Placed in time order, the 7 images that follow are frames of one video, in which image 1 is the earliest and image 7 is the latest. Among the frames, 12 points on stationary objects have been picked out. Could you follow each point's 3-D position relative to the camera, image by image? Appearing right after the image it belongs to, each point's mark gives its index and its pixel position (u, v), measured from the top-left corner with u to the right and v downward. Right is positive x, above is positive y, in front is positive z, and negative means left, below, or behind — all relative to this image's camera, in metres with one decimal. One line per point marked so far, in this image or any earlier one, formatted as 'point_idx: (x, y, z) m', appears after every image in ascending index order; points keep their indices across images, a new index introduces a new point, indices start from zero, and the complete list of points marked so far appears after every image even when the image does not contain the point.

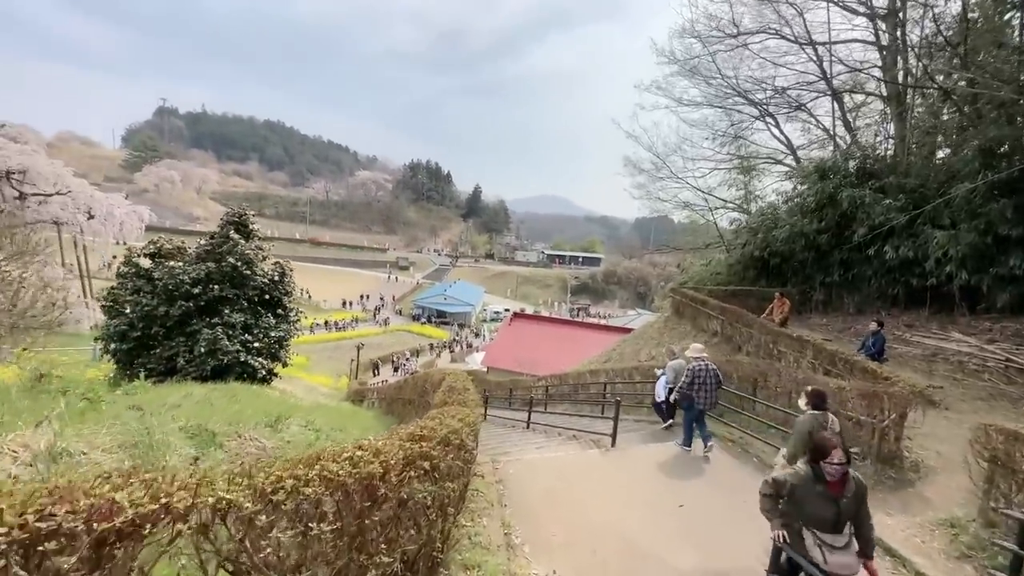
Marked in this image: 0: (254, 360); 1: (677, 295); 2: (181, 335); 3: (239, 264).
0: (-6.8, -1.9, +11.2) m
1: (+6.9, -0.3, +17.9) m
2: (-8.5, -1.2, +10.9) m
3: (-7.3, +0.6, +11.4) m
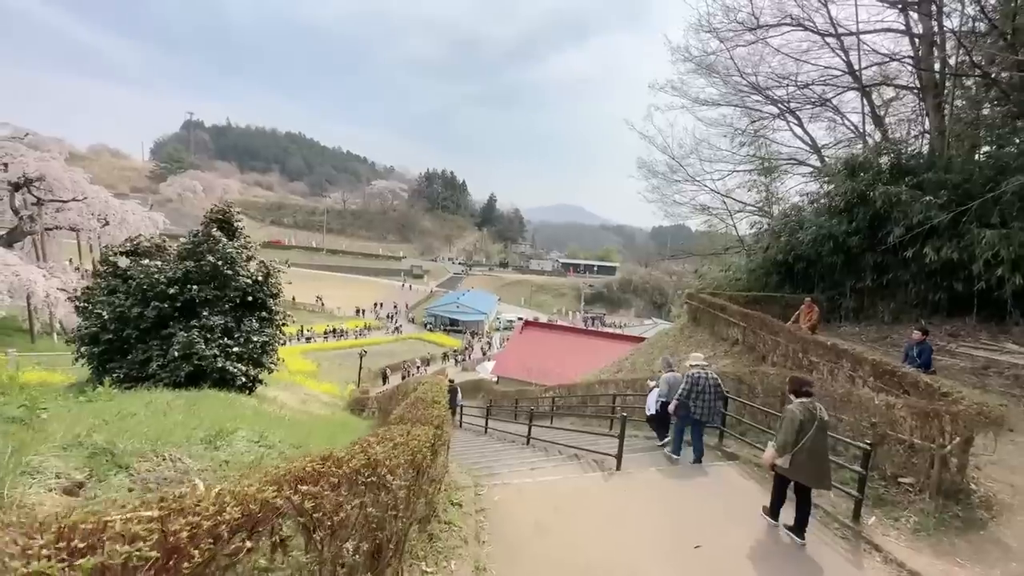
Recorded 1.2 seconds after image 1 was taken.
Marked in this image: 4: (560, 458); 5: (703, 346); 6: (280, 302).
0: (-6.9, -1.9, +10.5) m
1: (+7.1, -0.5, +16.7) m
2: (-8.5, -1.2, +10.2) m
3: (-7.4, +0.6, +10.7) m
4: (+1.0, -3.4, +8.6) m
5: (+6.5, -2.0, +14.6) m
6: (-6.5, -0.4, +11.9) m
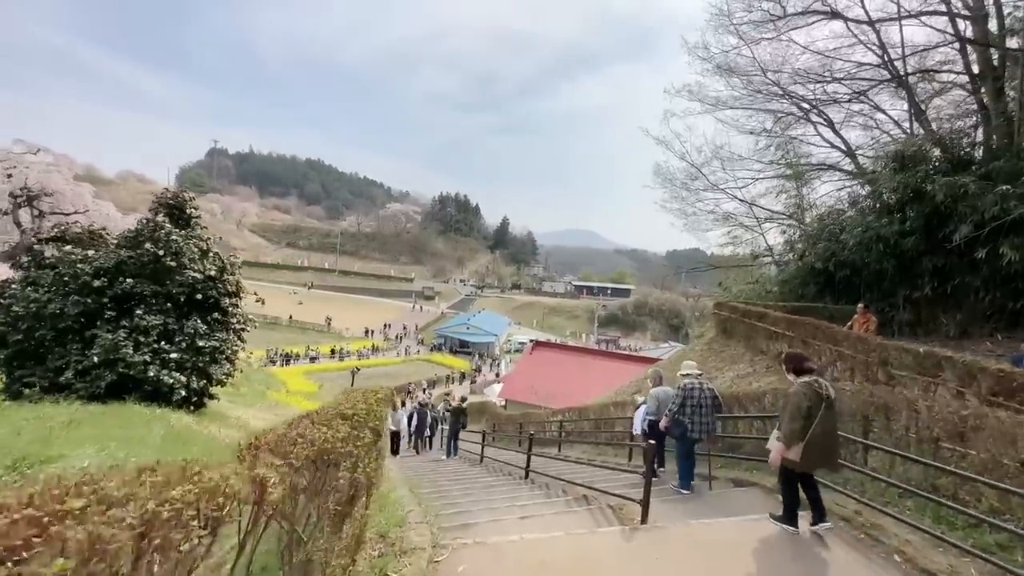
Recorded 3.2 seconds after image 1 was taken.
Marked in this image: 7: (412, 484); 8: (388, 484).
0: (-7.0, -1.8, +8.7) m
1: (+7.2, -0.8, +14.5) m
2: (-8.7, -1.1, +8.5) m
3: (-7.5, +0.7, +9.1) m
4: (+0.8, -3.2, +6.4) m
5: (+6.5, -2.1, +12.4) m
6: (-6.6, -0.3, +10.2) m
7: (-2.0, -4.0, +8.6) m
8: (-2.3, -3.6, +7.8) m
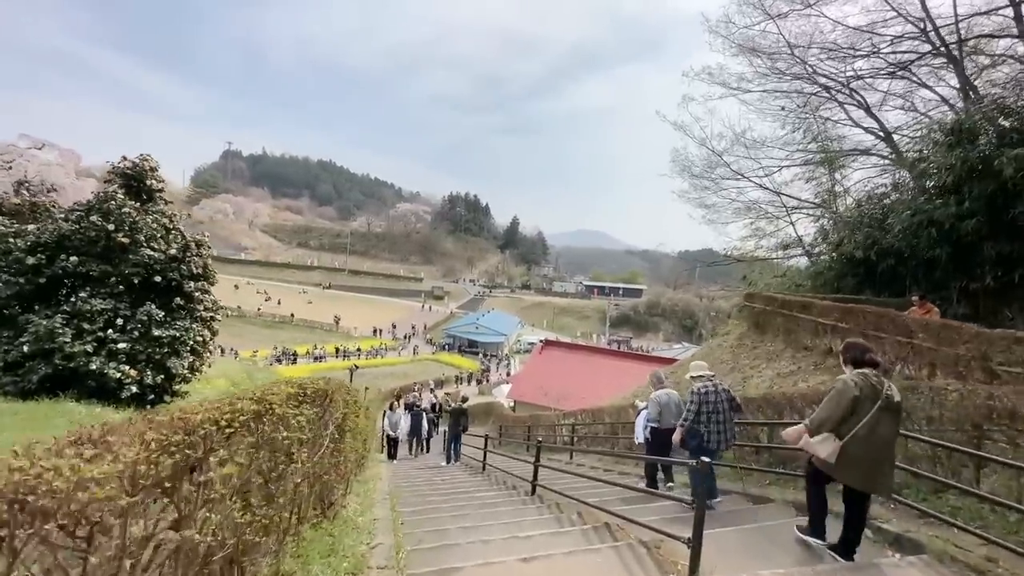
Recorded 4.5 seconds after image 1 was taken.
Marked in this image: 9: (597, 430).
0: (-6.9, -1.4, +7.4) m
1: (+7.4, -0.4, +12.9) m
2: (-8.6, -0.7, +7.3) m
3: (-7.4, +1.1, +7.9) m
4: (+0.8, -2.8, +5.0) m
5: (+6.7, -1.8, +10.8) m
6: (-6.5, 0.0, +9.0) m
7: (-2.0, -3.6, +7.3) m
8: (-2.2, -3.2, +6.5) m
9: (+2.6, -4.4, +13.3) m
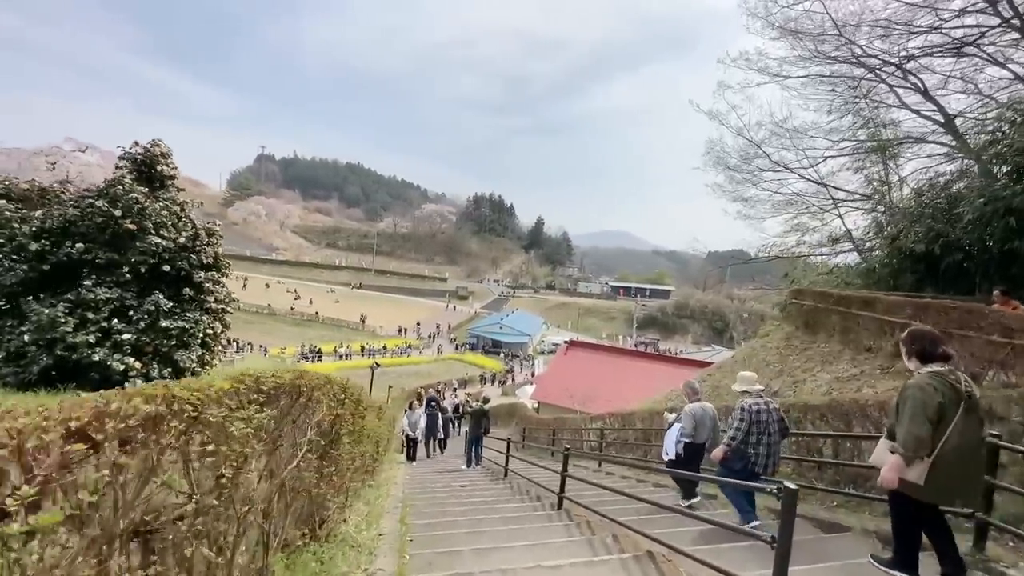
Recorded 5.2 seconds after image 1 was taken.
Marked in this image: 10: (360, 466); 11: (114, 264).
0: (-6.5, -1.2, +7.1) m
1: (+8.1, -0.3, +11.7) m
2: (-8.2, -0.5, +7.1) m
3: (-6.9, +1.3, +7.5) m
4: (+1.0, -2.6, +4.2) m
5: (+7.3, -1.7, +9.7) m
6: (-6.0, +0.2, +8.6) m
7: (-1.6, -3.4, +6.6) m
8: (-1.9, -3.0, +5.8) m
9: (+3.3, -4.3, +12.4) m
10: (-2.3, -2.7, +6.5) m
11: (-7.0, +0.4, +7.5) m
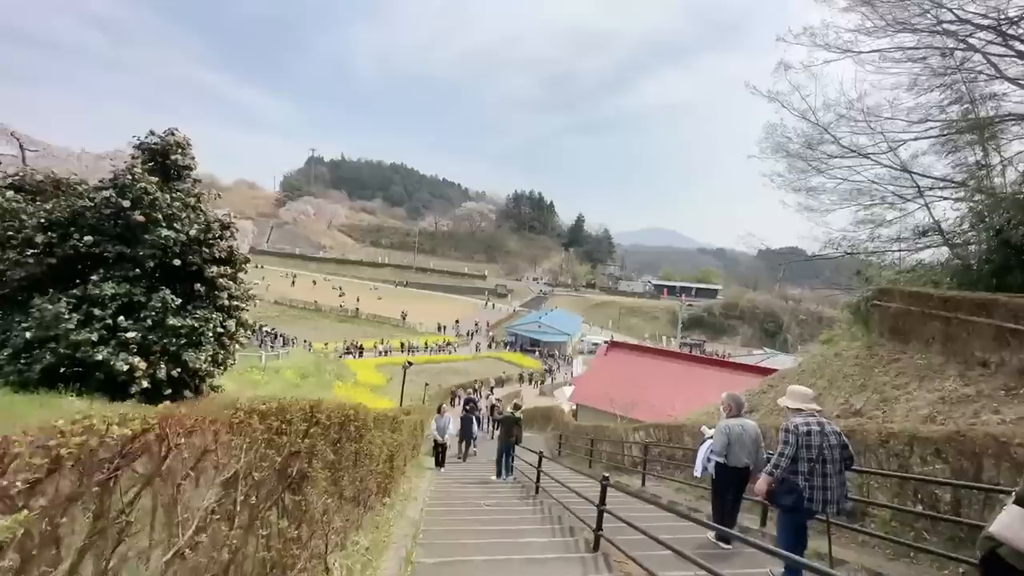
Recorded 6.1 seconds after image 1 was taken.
0: (-6.1, -1.2, +6.7) m
1: (+8.9, -0.3, +10.0) m
2: (-7.7, -0.4, +6.8) m
3: (-6.4, +1.4, +7.2) m
4: (+1.2, -2.6, +3.1) m
5: (+7.9, -1.7, +8.0) m
6: (-5.4, +0.3, +8.1) m
7: (-1.2, -3.4, +5.8) m
8: (-1.6, -3.0, +5.0) m
9: (+4.2, -4.2, +11.1) m
10: (-2.0, -2.7, +5.7) m
11: (-6.5, +0.5, +7.2) m
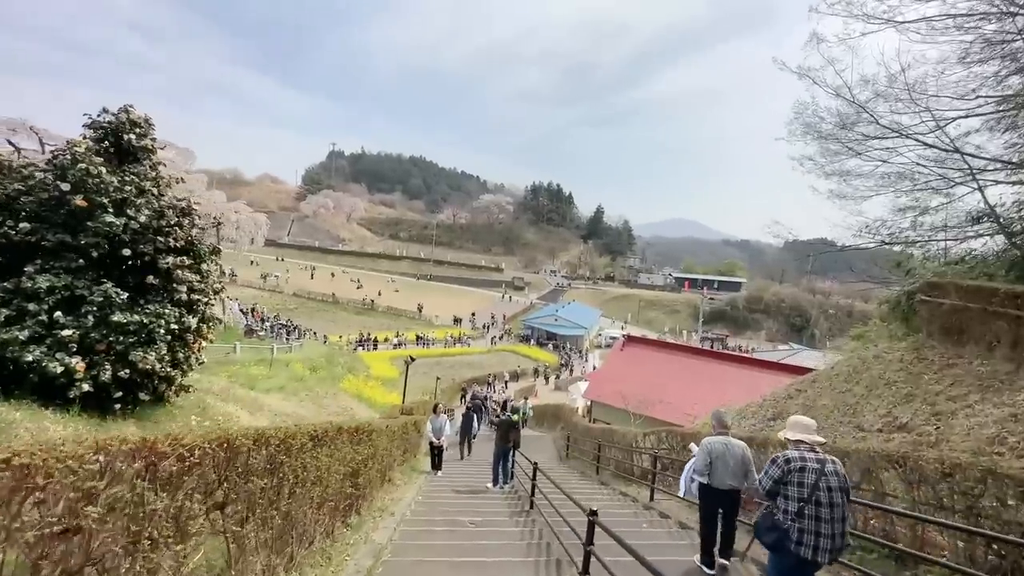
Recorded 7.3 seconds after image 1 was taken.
0: (-6.3, -1.0, +6.0) m
1: (+8.7, -0.2, +8.6) m
2: (-8.0, -0.3, +6.2) m
3: (-6.7, +1.5, +6.4) m
4: (+0.7, -2.6, +2.2) m
5: (+7.6, -1.6, +6.7) m
6: (-5.6, +0.4, +7.4) m
7: (-1.6, -3.3, +4.9) m
8: (-2.0, -2.9, +4.2) m
9: (+4.1, -4.1, +10.0) m
10: (-2.3, -2.6, +4.9) m
11: (-6.8, +0.6, +6.5) m
